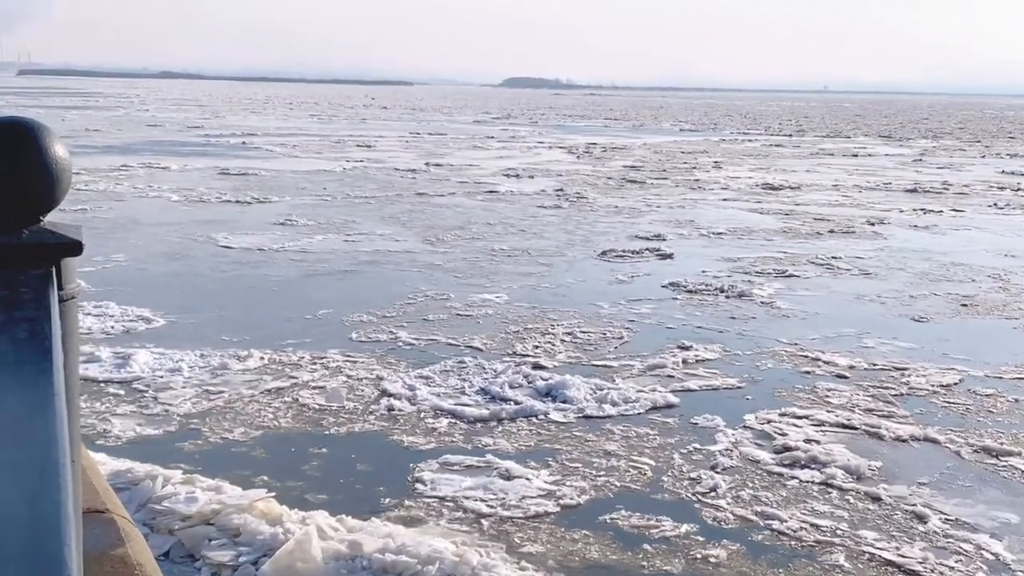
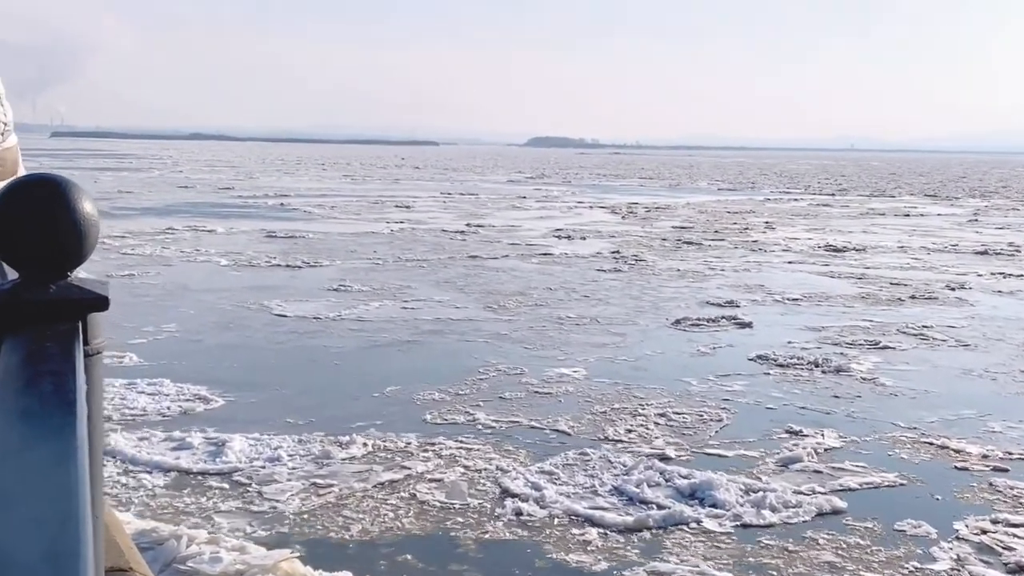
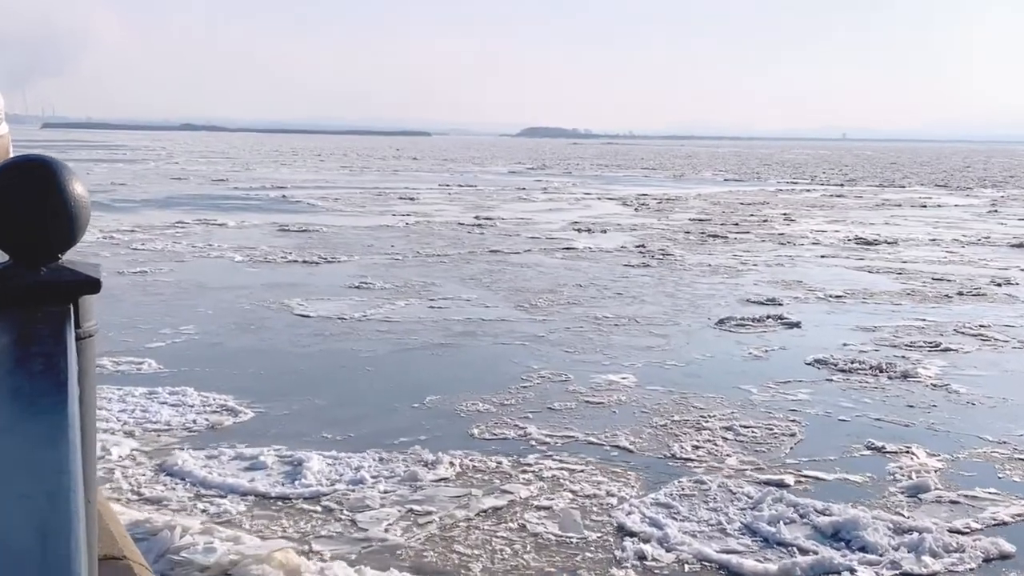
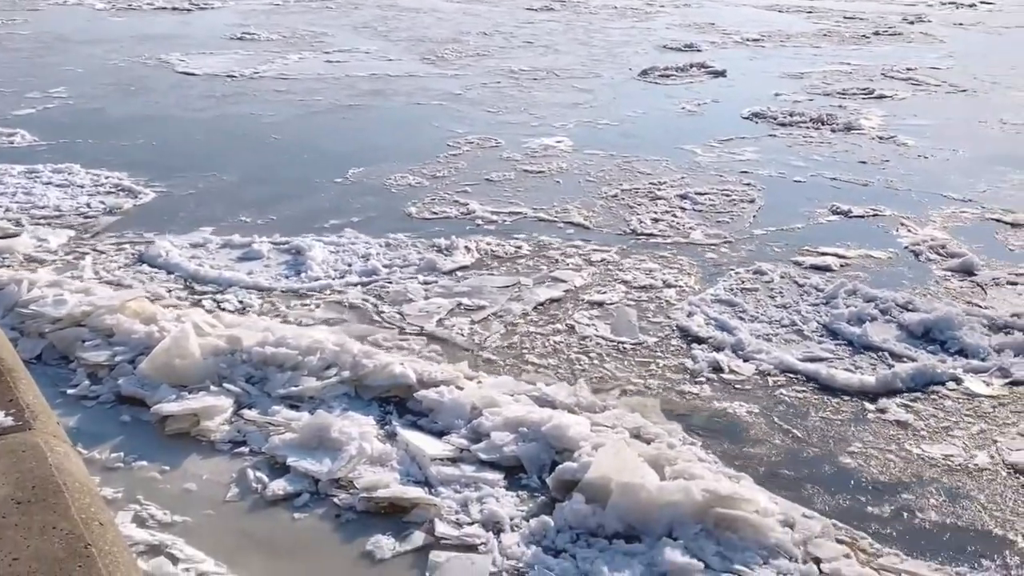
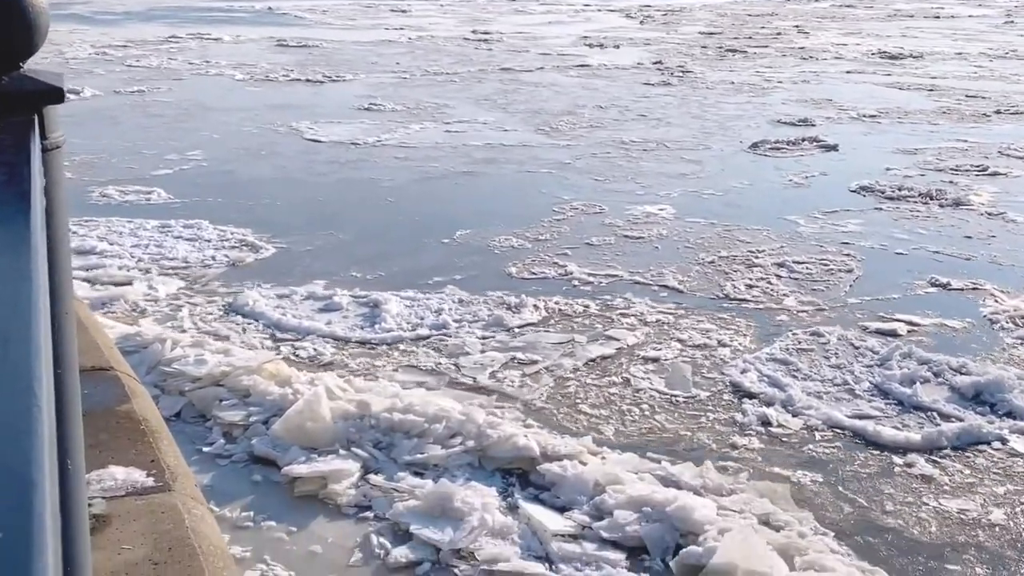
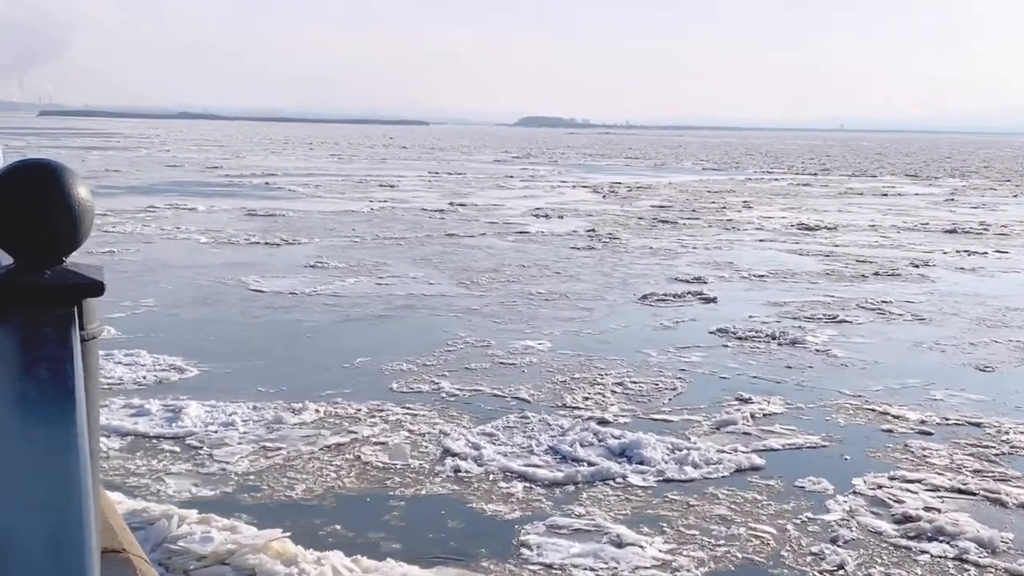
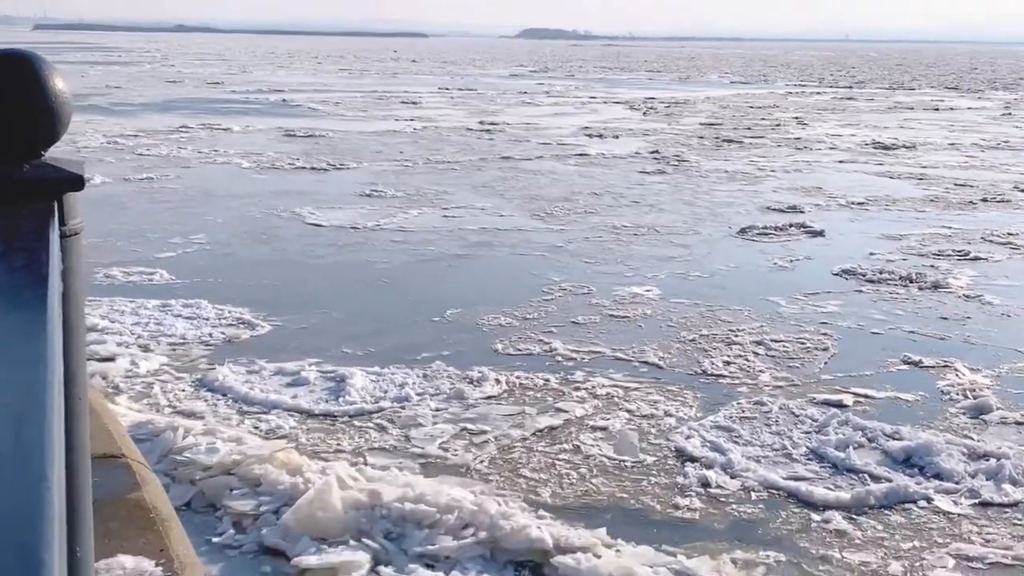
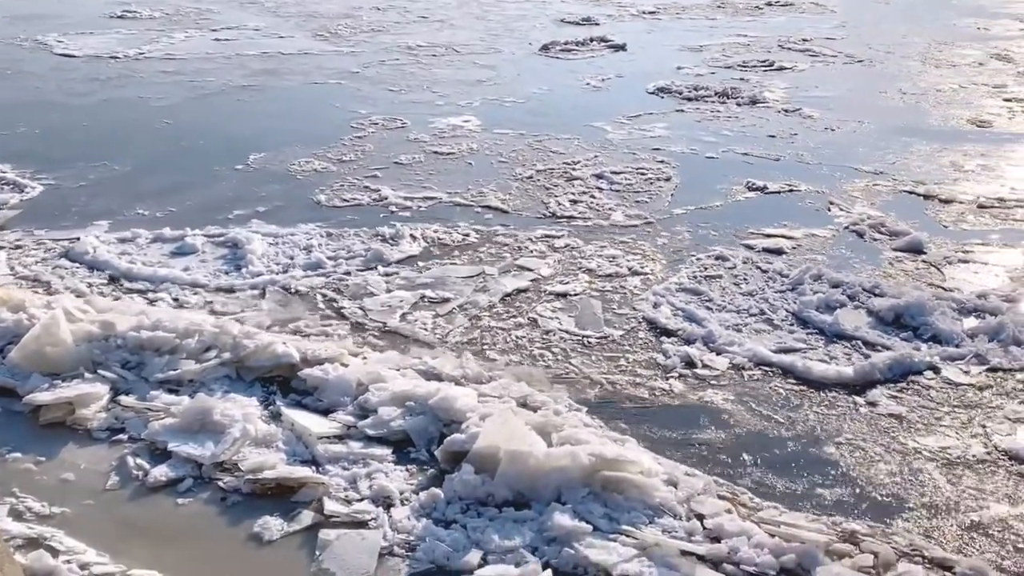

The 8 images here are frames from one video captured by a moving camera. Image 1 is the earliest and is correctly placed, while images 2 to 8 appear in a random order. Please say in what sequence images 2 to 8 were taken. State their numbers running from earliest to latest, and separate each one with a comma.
6, 2, 3, 7, 5, 4, 8
